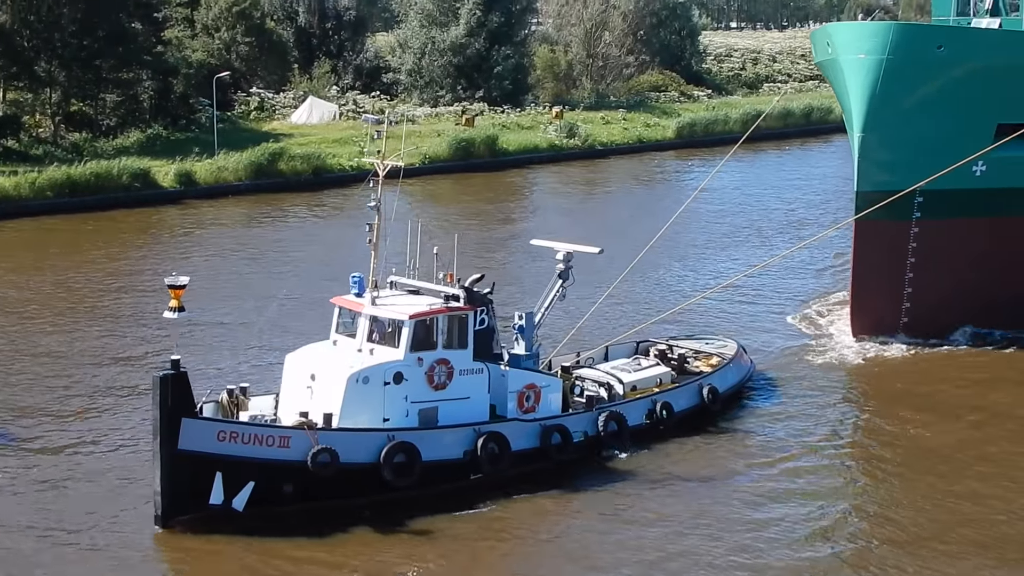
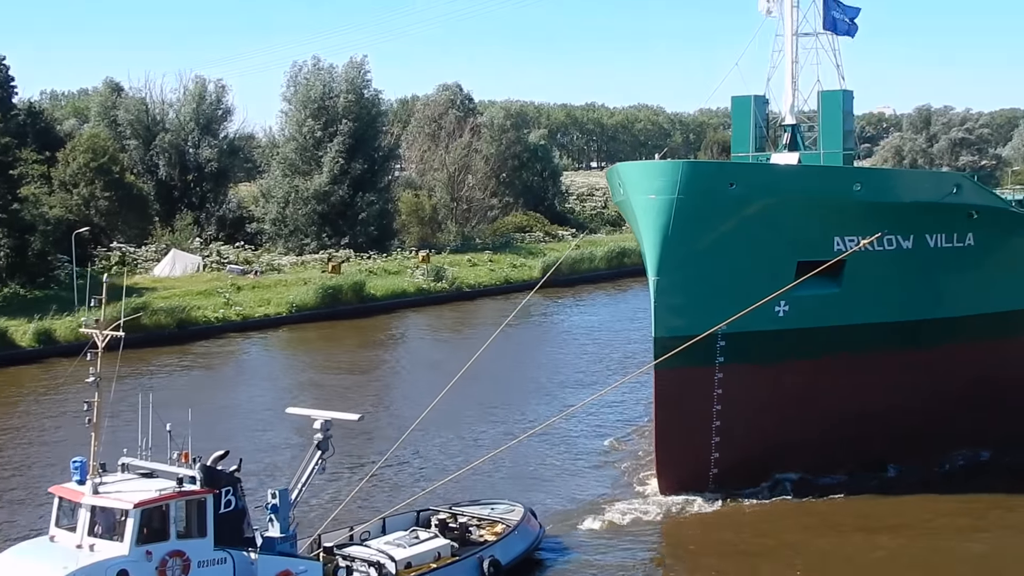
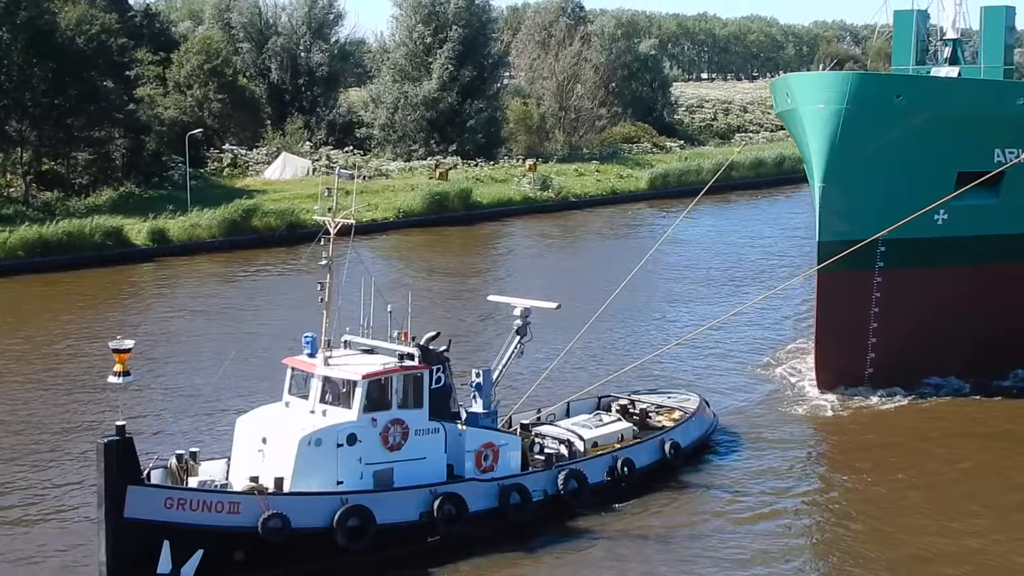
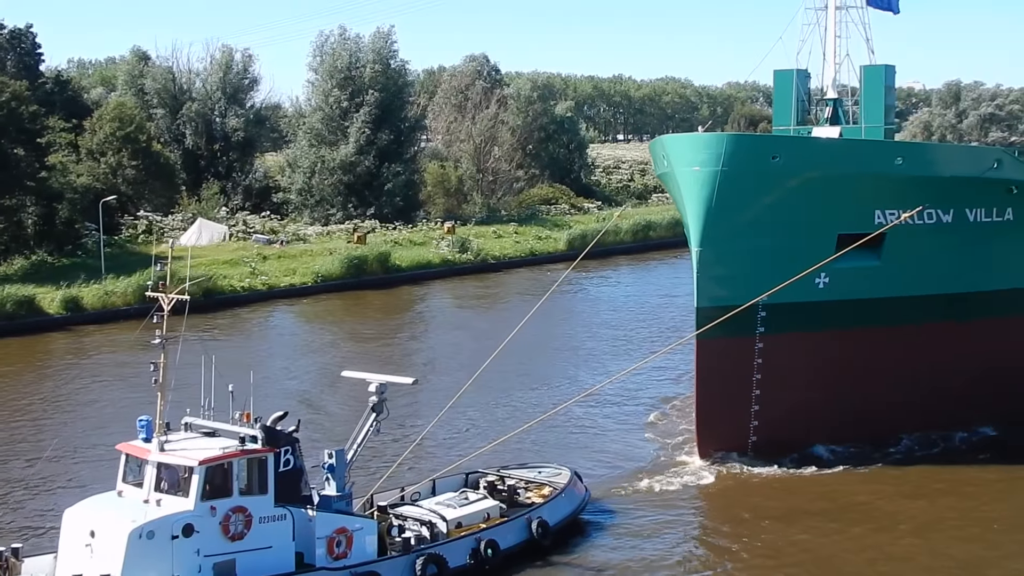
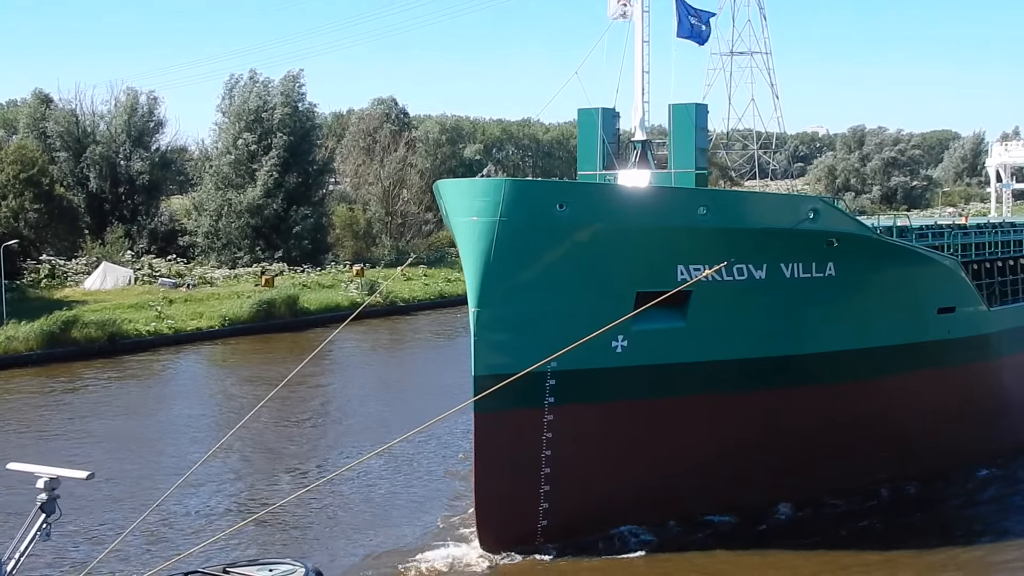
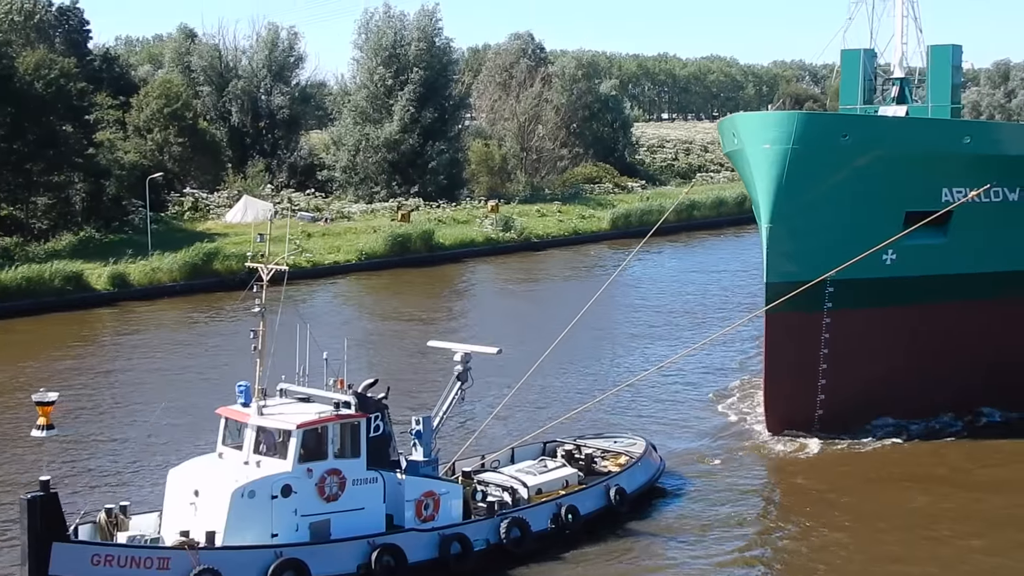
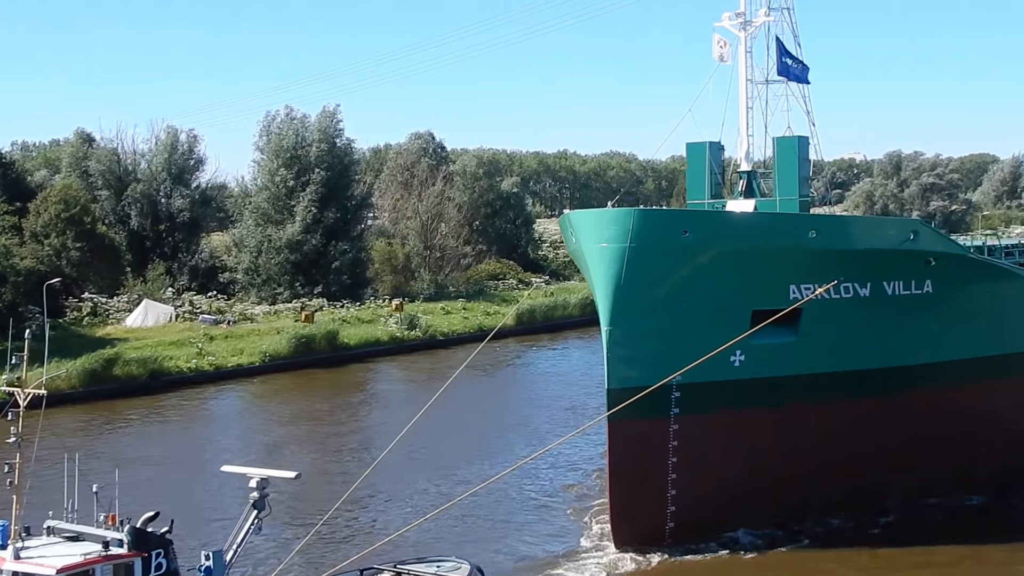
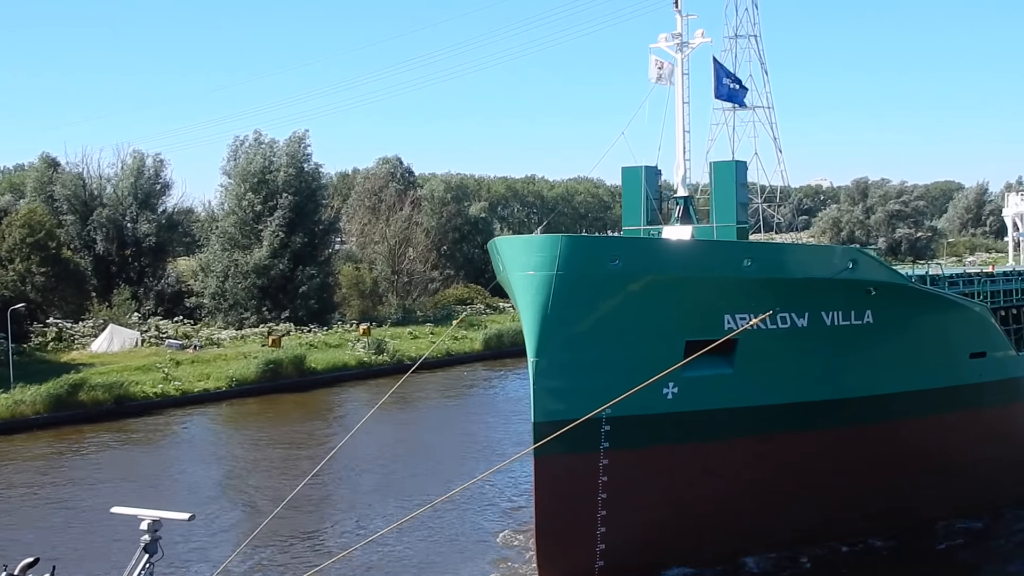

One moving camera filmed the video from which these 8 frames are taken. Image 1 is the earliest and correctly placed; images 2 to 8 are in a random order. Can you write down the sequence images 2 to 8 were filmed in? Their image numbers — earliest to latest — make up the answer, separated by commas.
3, 6, 4, 2, 7, 8, 5
